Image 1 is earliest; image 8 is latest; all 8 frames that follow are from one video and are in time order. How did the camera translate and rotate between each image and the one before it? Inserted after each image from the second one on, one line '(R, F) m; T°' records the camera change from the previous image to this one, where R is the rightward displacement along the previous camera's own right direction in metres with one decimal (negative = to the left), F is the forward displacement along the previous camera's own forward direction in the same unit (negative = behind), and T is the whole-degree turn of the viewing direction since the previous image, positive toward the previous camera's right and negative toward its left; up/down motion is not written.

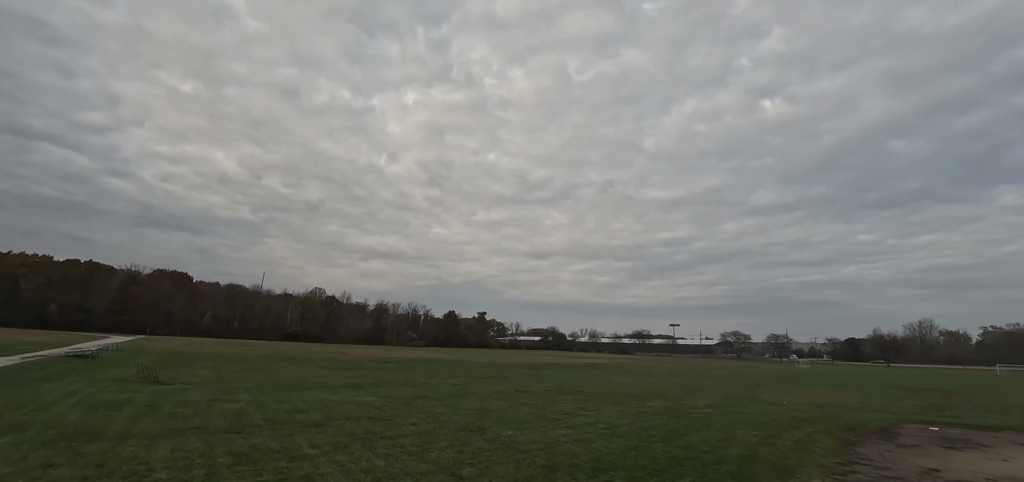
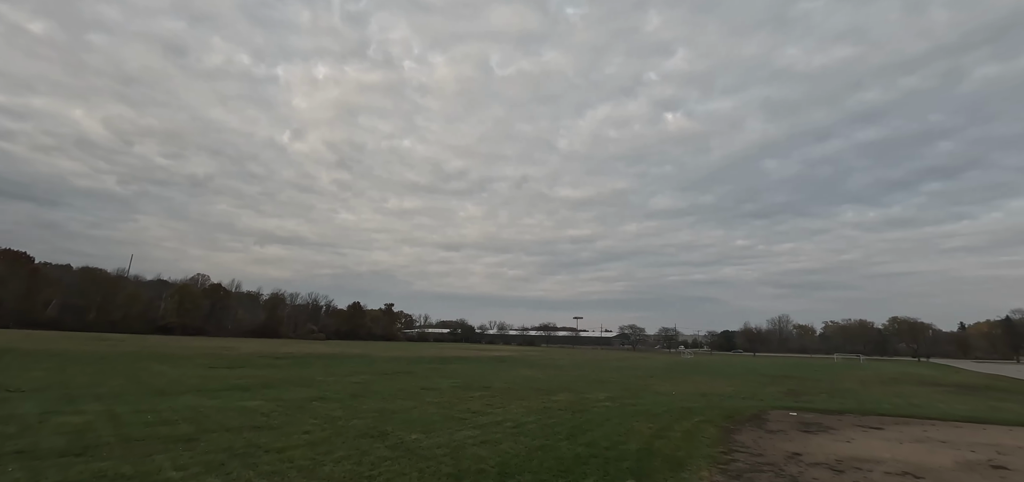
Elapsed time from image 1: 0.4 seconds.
(0.0, +0.3) m; +11°
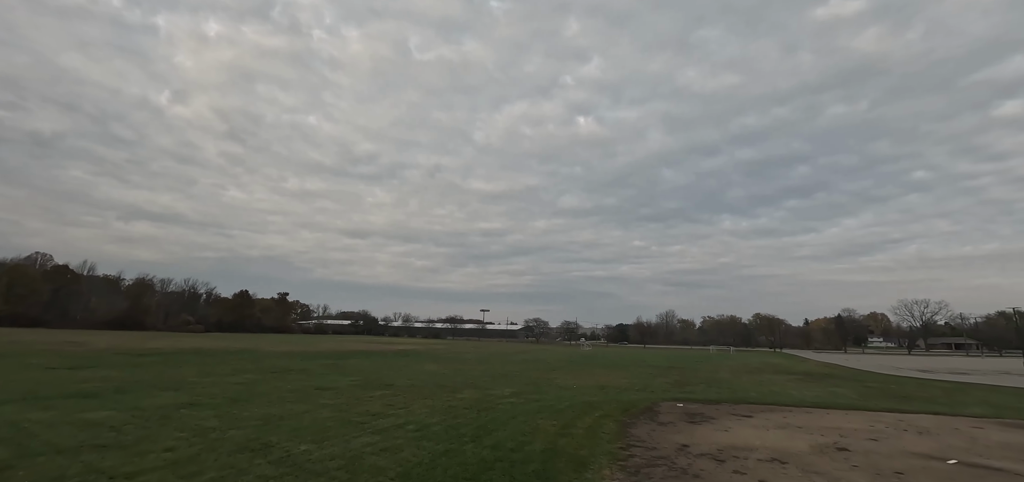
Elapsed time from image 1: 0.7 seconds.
(0.0, +0.3) m; +11°
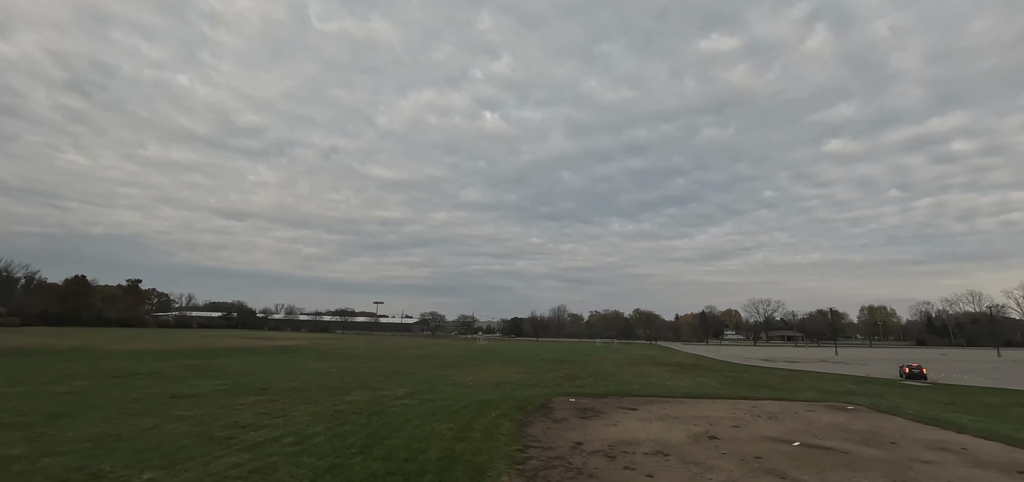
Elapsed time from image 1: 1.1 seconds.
(-0.1, +0.4) m; +13°
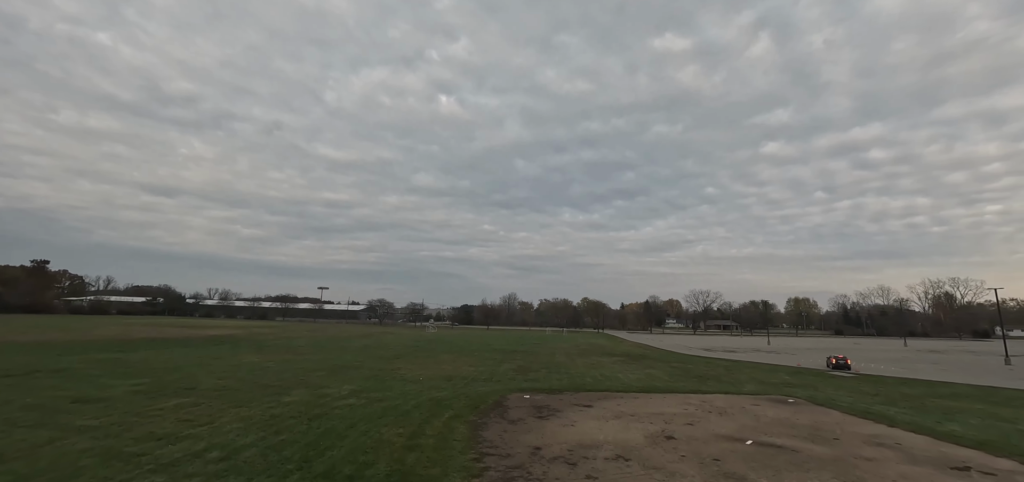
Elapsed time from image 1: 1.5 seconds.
(-0.2, +0.6) m; +6°
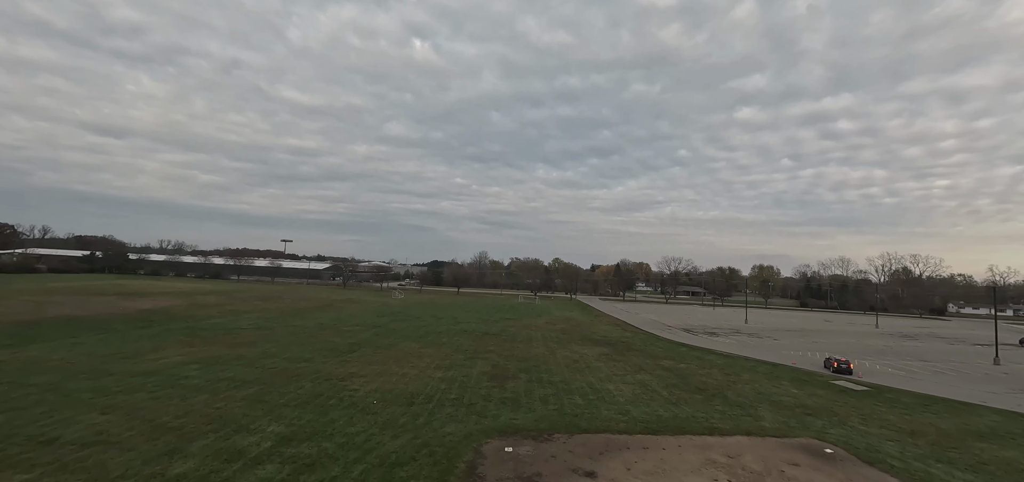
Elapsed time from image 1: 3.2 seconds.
(-0.3, +3.5) m; +4°
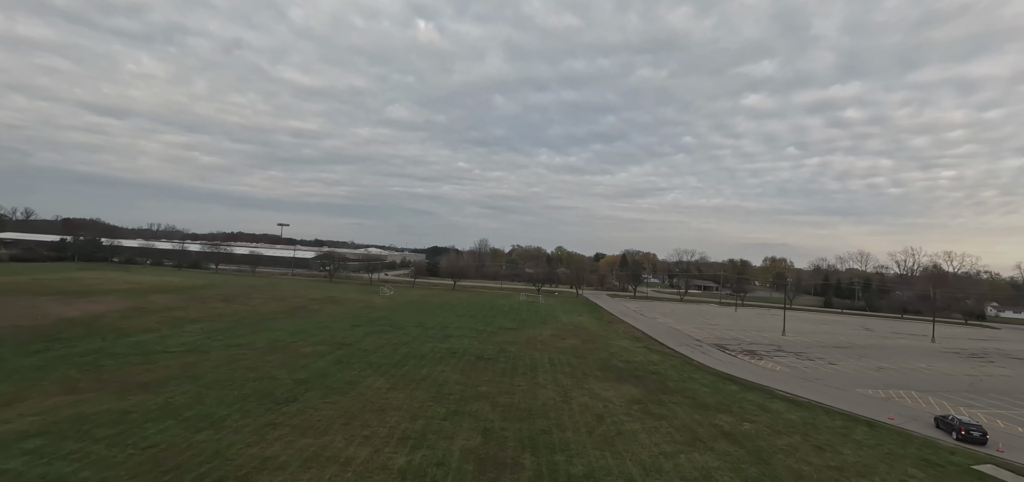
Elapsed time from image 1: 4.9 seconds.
(0.0, +6.3) m; 0°
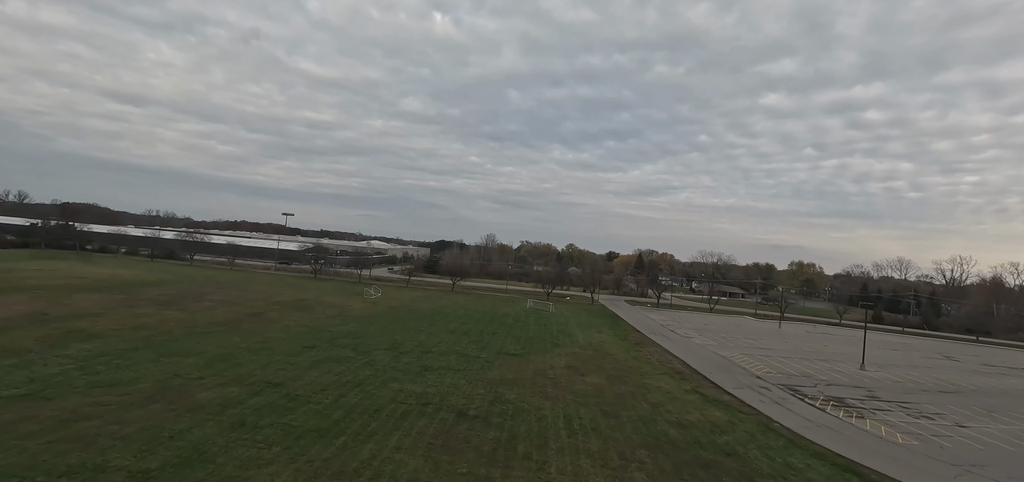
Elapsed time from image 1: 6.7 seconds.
(+0.3, +8.1) m; -1°
